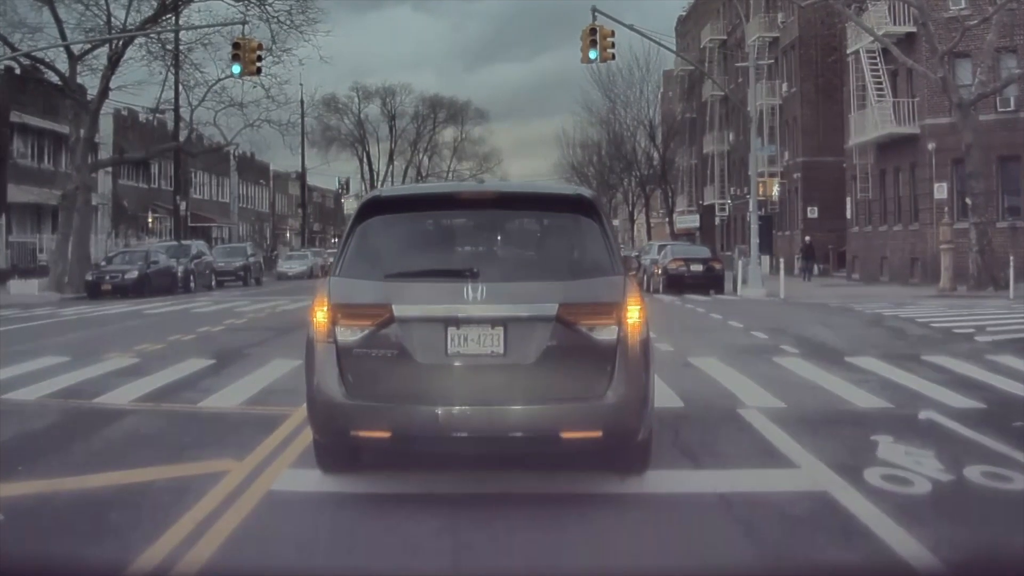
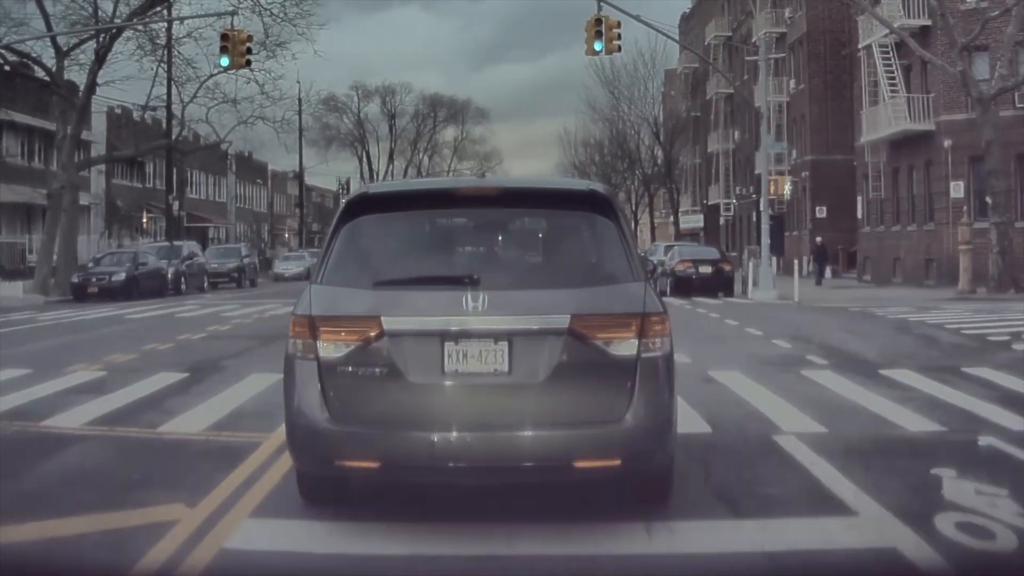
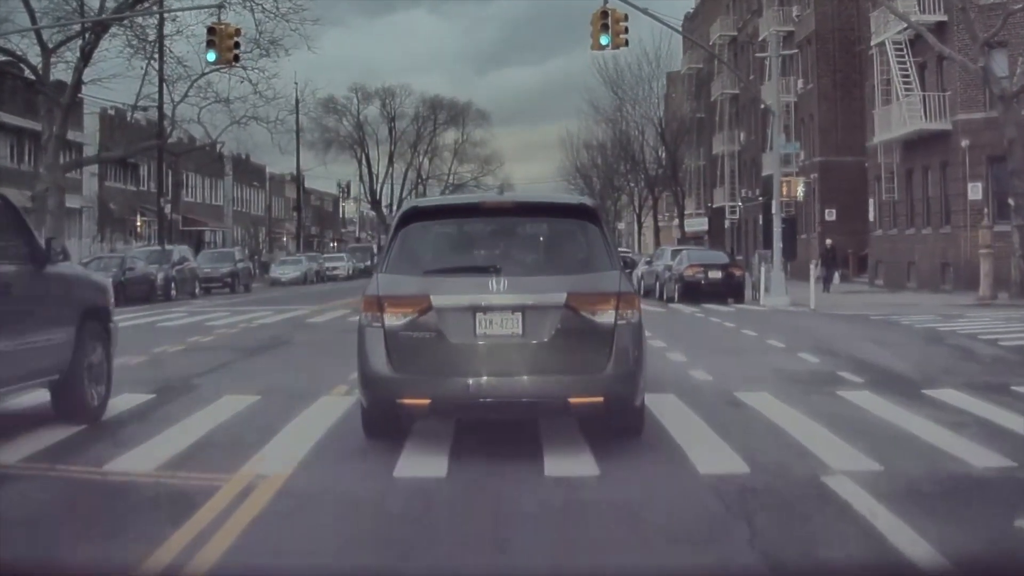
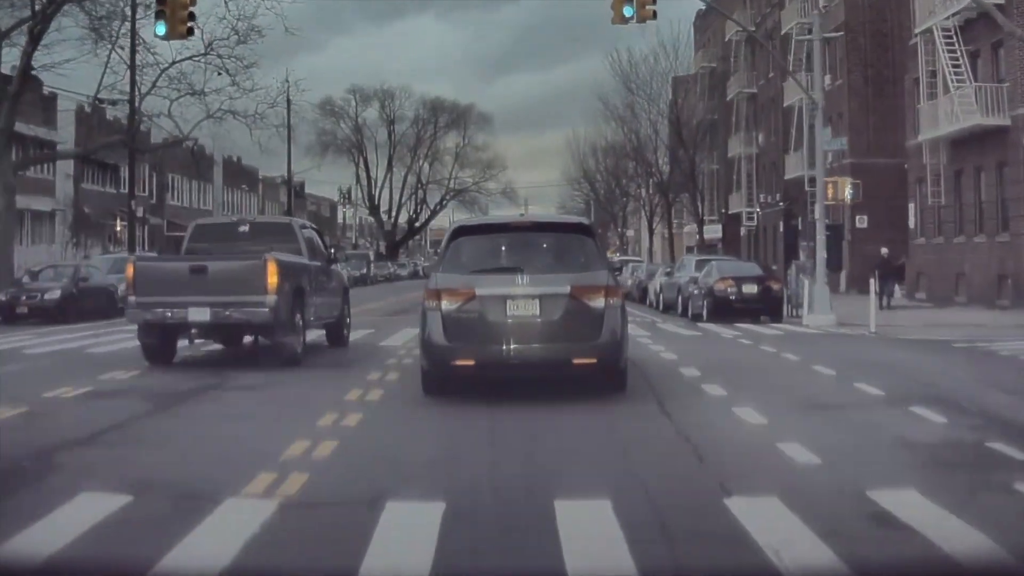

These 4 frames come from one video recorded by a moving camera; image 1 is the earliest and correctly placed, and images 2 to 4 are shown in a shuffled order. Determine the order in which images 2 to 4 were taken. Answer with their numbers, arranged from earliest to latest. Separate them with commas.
2, 3, 4
